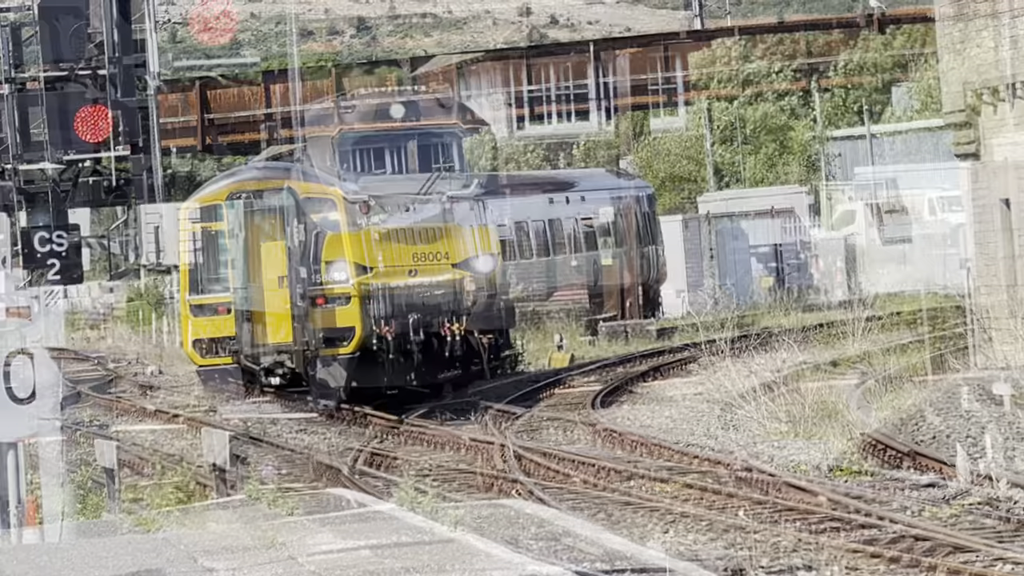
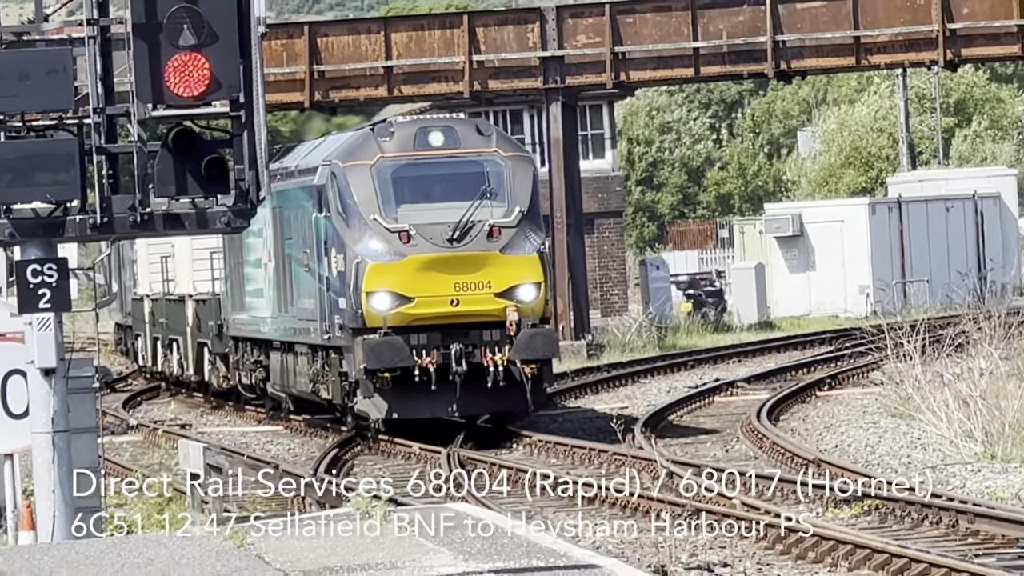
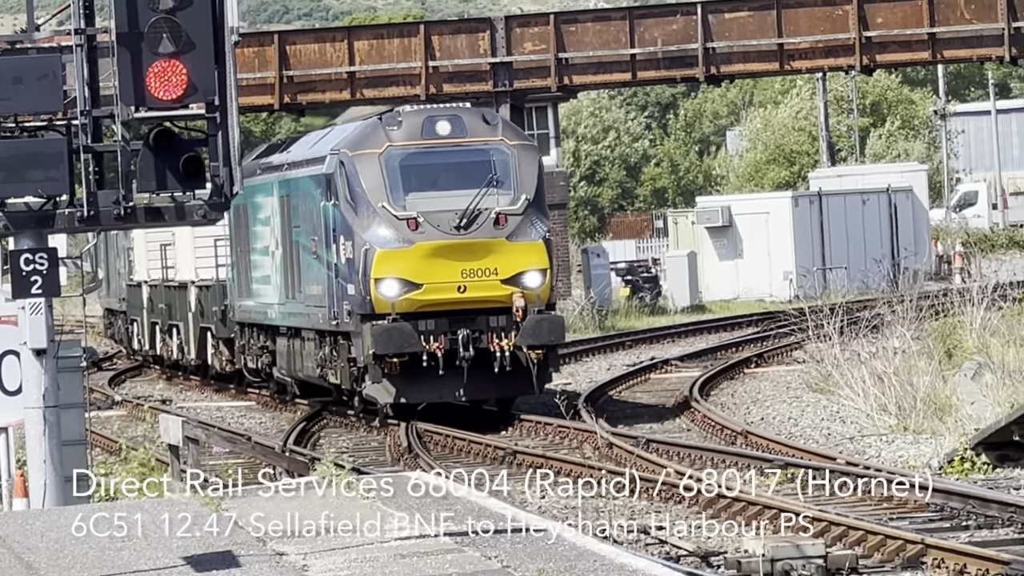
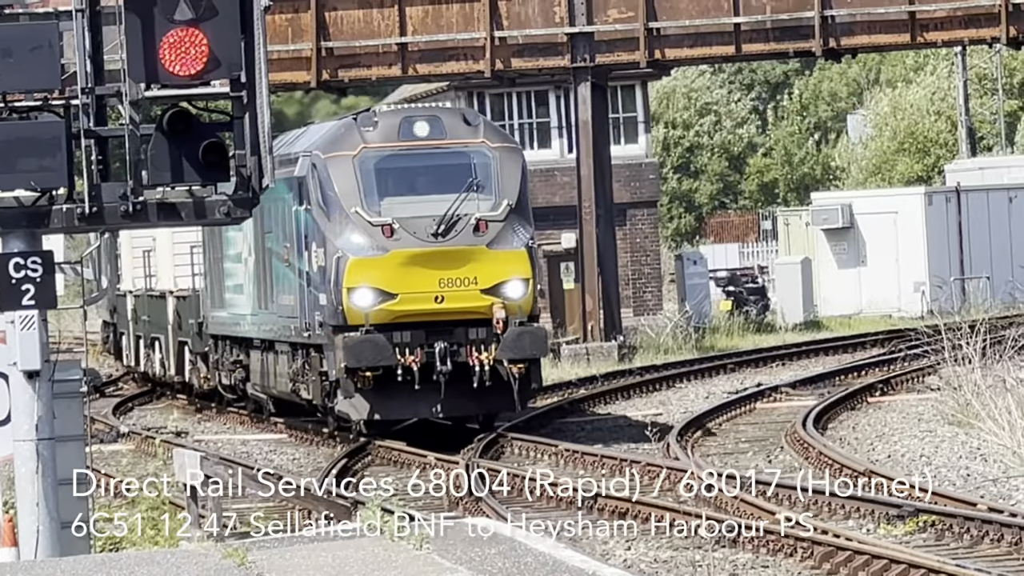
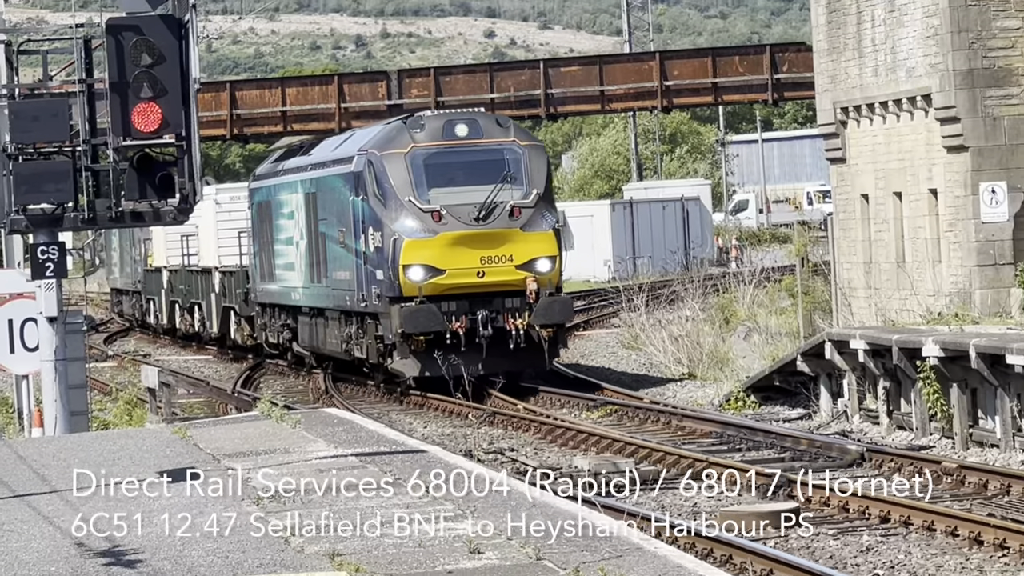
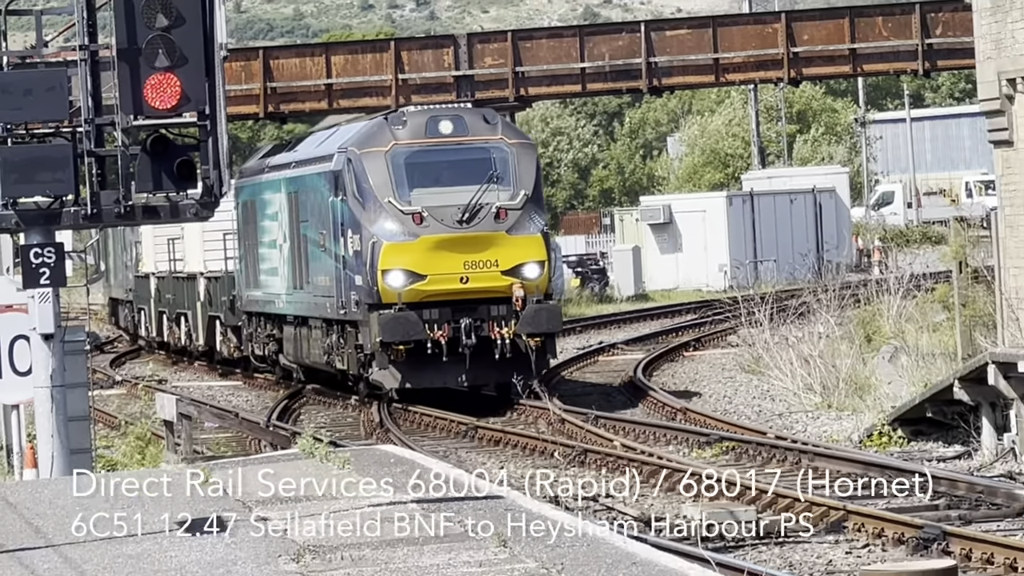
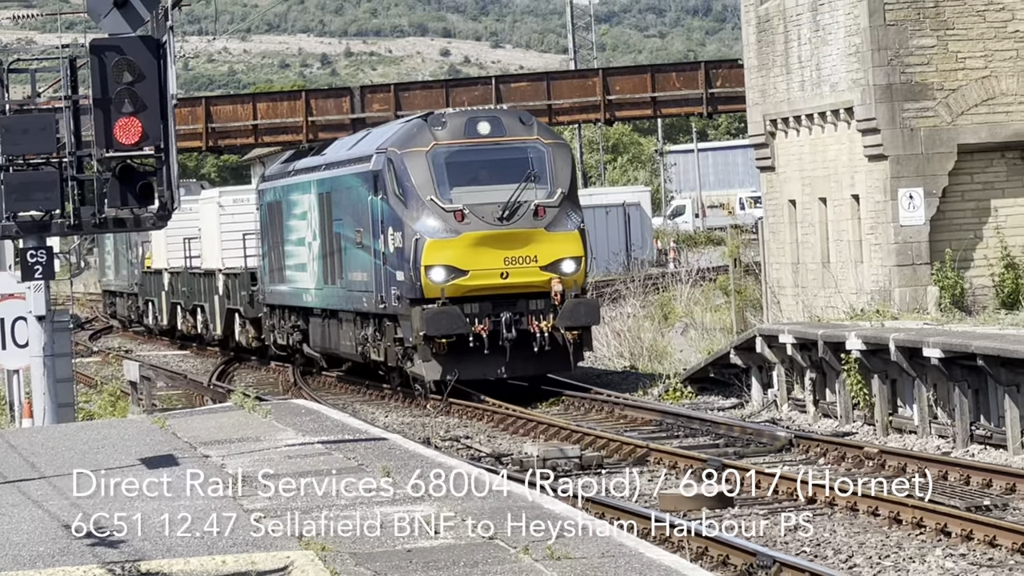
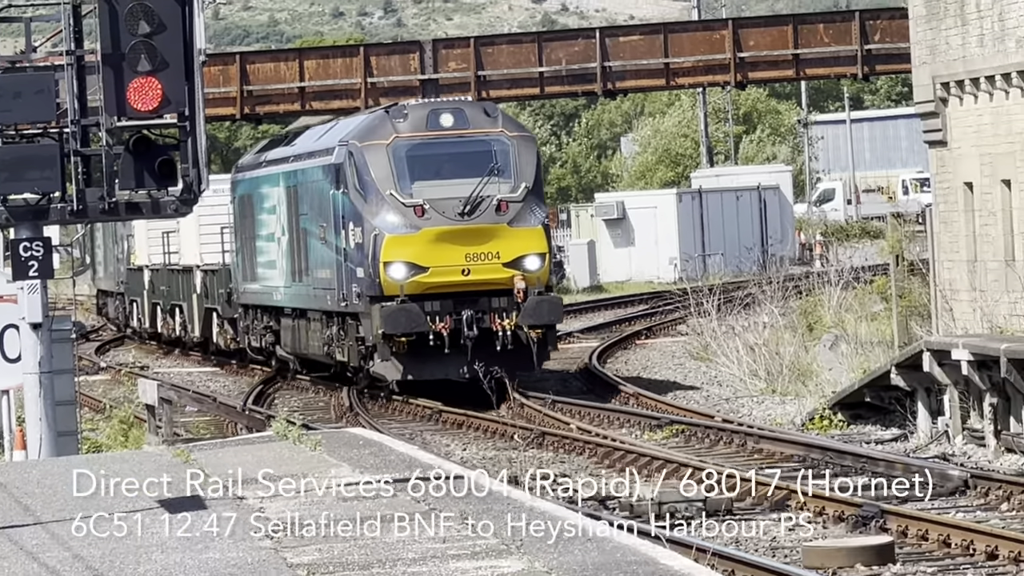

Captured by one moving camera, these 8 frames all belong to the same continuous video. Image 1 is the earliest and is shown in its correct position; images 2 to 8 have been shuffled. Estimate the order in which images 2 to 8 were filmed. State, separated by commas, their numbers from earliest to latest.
4, 2, 3, 6, 8, 5, 7
